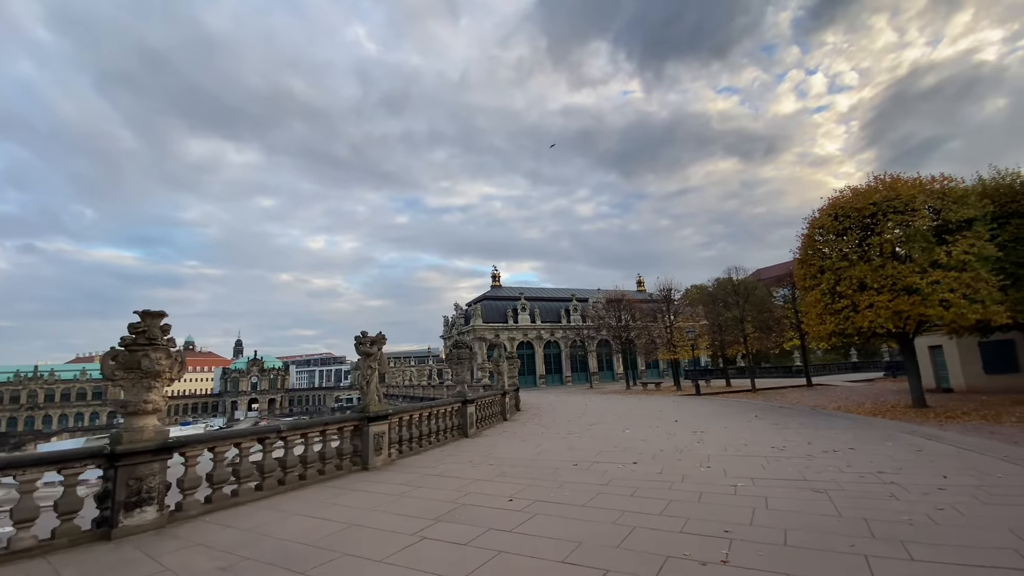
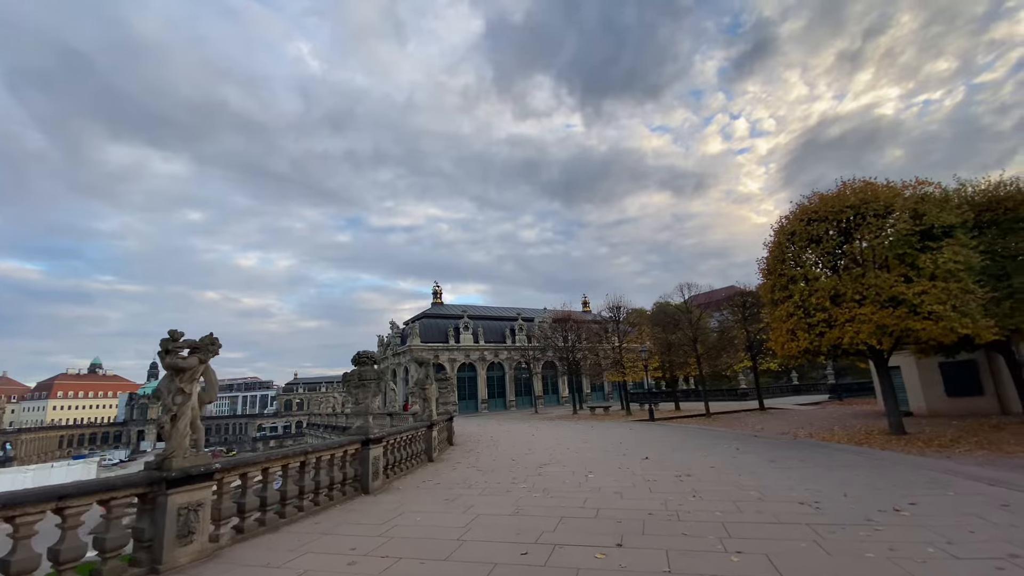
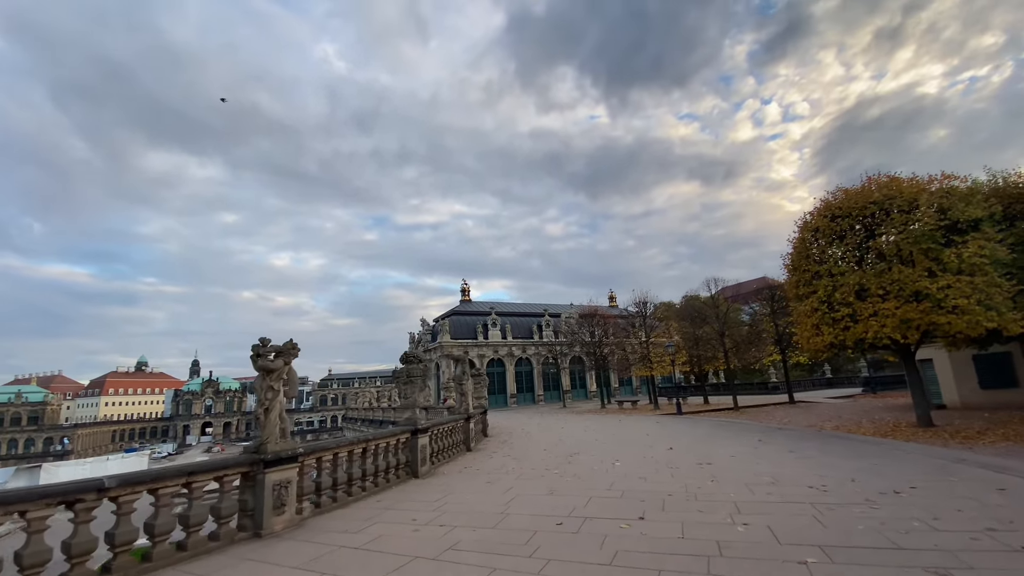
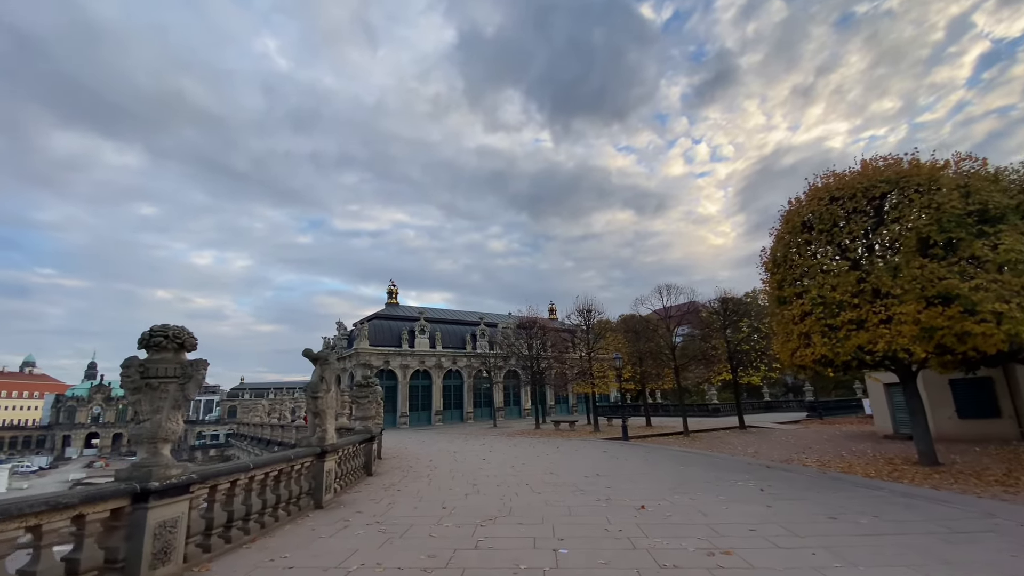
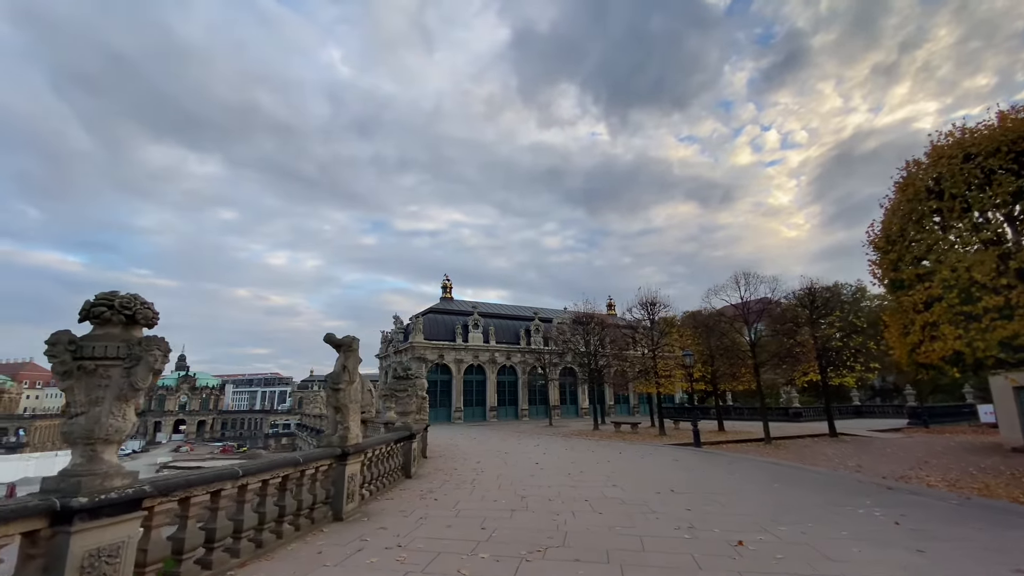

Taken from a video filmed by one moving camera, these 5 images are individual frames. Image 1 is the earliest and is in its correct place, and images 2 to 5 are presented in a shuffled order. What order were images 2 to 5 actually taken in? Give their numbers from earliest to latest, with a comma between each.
3, 2, 4, 5
